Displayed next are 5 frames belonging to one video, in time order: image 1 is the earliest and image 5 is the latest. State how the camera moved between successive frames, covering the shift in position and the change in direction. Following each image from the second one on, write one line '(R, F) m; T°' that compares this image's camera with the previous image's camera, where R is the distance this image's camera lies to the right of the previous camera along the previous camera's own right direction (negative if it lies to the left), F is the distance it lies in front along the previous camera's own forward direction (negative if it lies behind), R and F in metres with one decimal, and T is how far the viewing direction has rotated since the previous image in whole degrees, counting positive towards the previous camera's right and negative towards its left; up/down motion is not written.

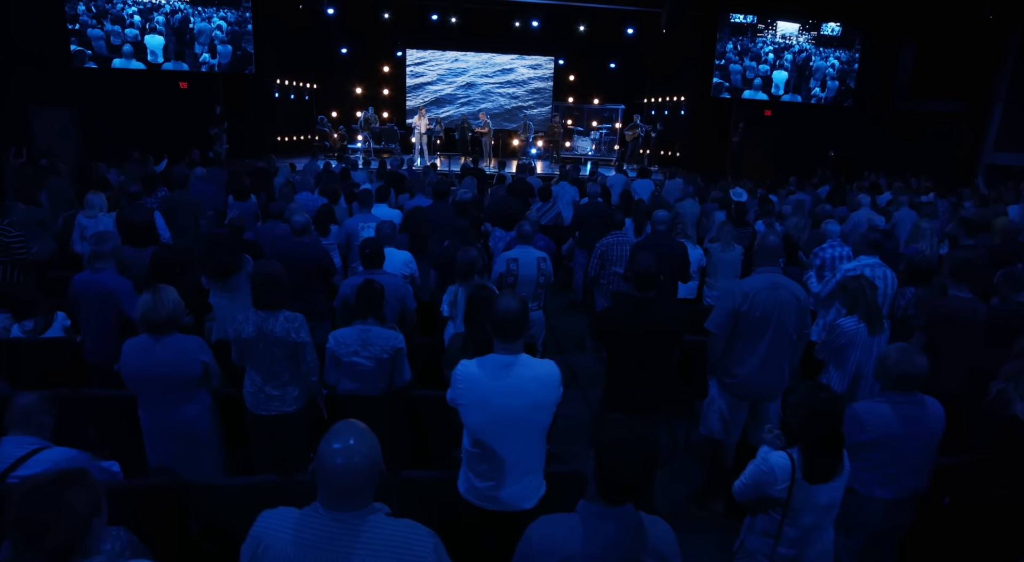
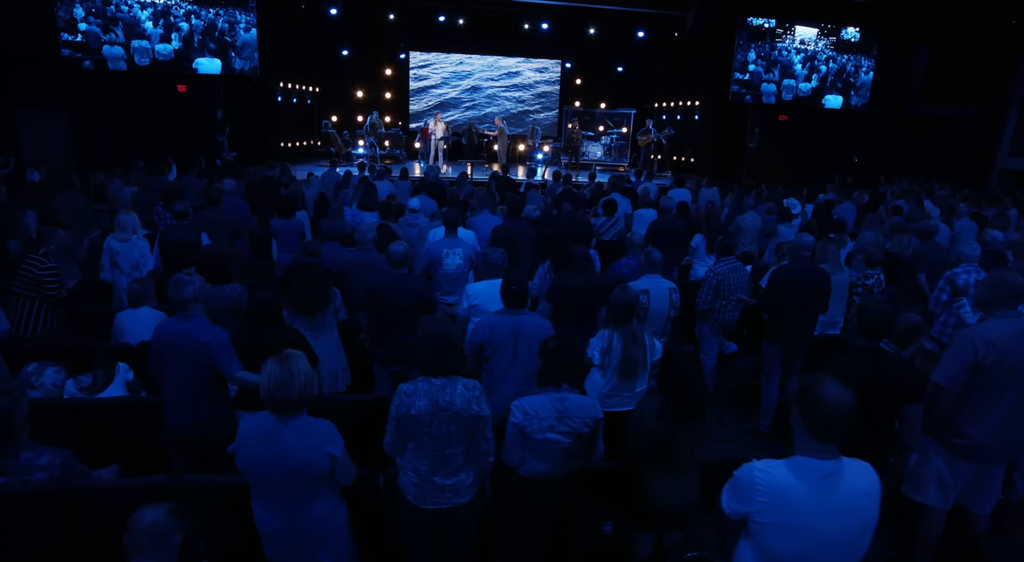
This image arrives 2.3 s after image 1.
(-0.9, +0.5) m; +2°
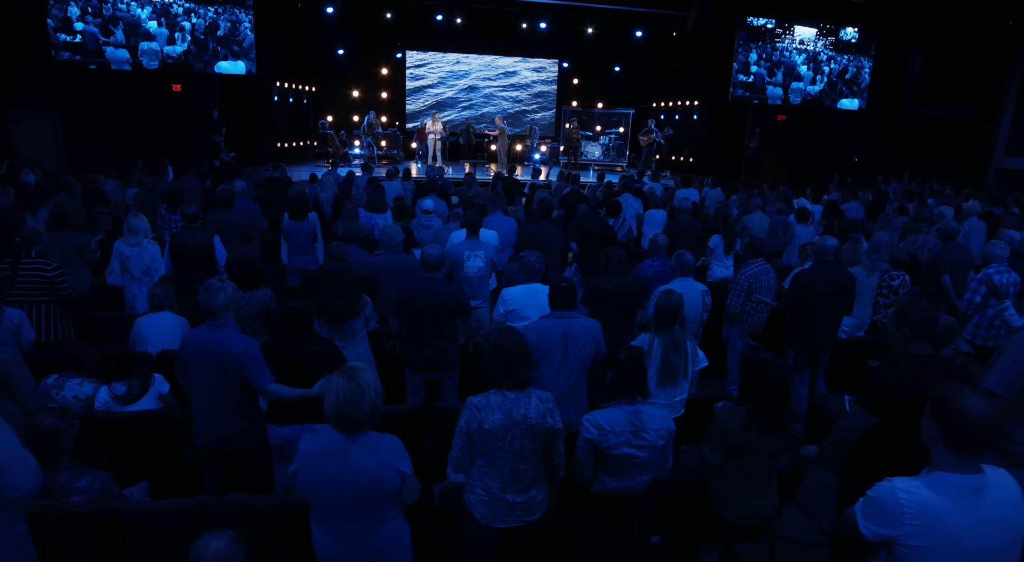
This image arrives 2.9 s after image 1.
(-0.3, +0.1) m; +1°
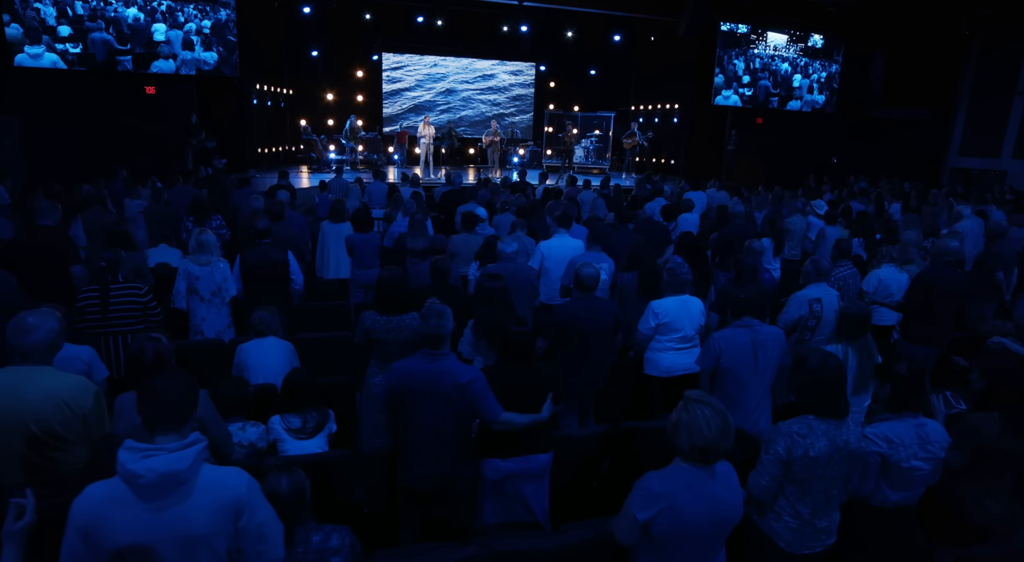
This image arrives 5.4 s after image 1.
(-1.2, +0.2) m; +5°
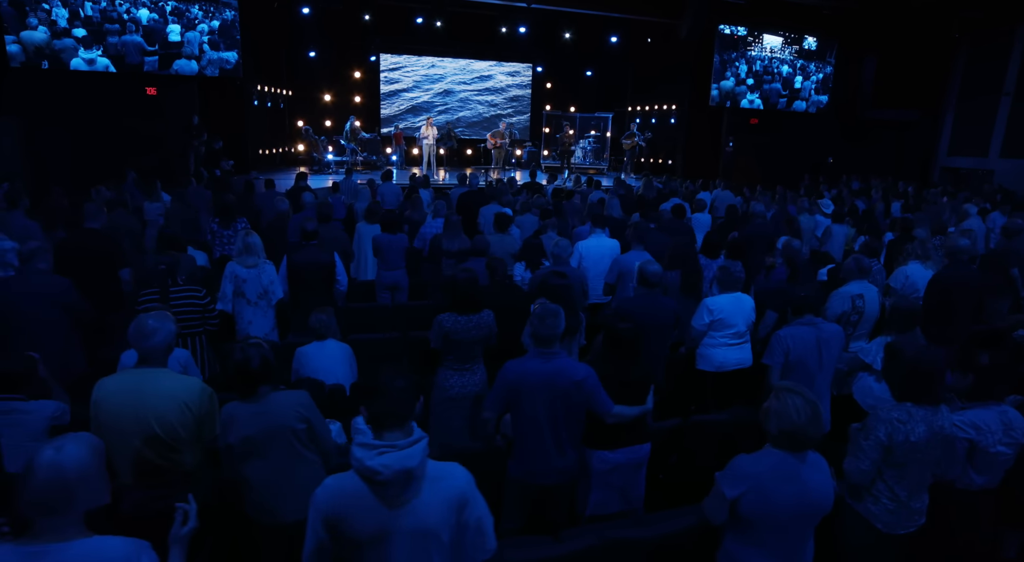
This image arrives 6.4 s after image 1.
(-0.5, -0.1) m; +2°
